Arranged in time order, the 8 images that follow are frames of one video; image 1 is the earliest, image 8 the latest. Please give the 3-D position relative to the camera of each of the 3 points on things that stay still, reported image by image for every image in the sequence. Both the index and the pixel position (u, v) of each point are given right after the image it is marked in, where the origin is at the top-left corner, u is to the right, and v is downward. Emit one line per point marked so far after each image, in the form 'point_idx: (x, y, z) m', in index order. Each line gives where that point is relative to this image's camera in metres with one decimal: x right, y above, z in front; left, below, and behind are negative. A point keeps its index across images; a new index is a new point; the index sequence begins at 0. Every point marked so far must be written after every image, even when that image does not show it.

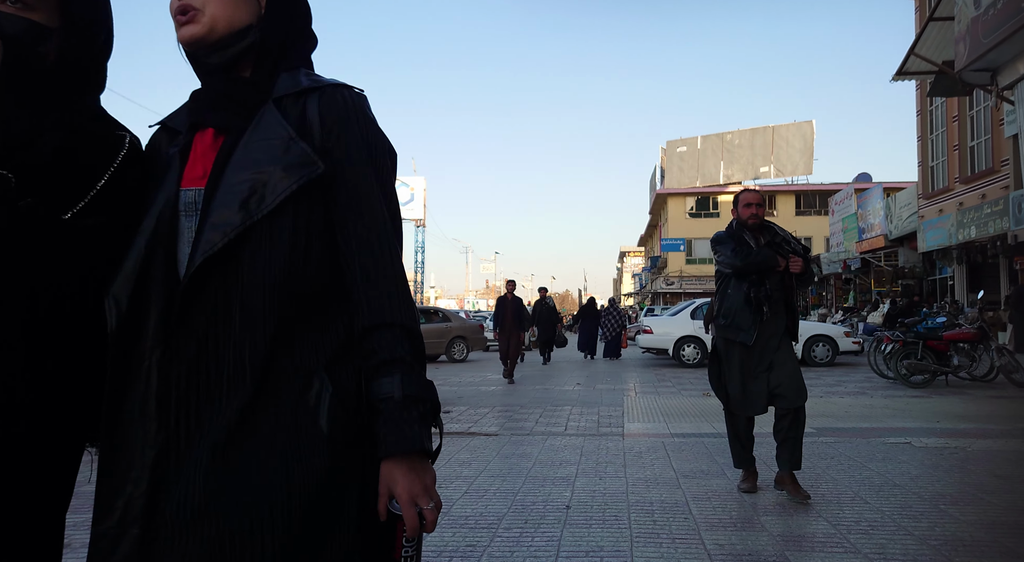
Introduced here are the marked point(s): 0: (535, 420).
0: (+0.3, -1.6, +8.7) m
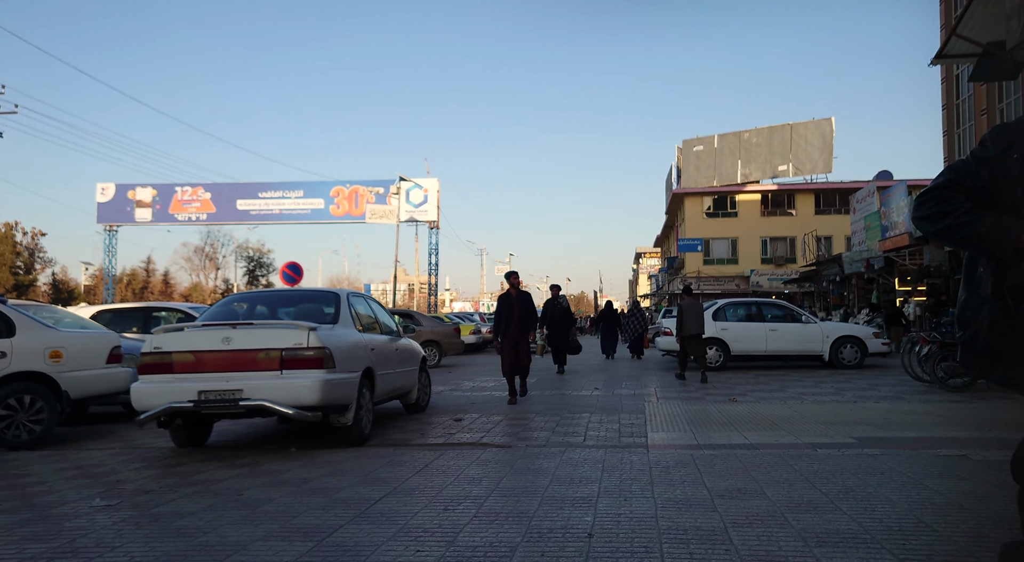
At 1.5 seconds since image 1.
0: (+0.5, -1.6, +8.1) m
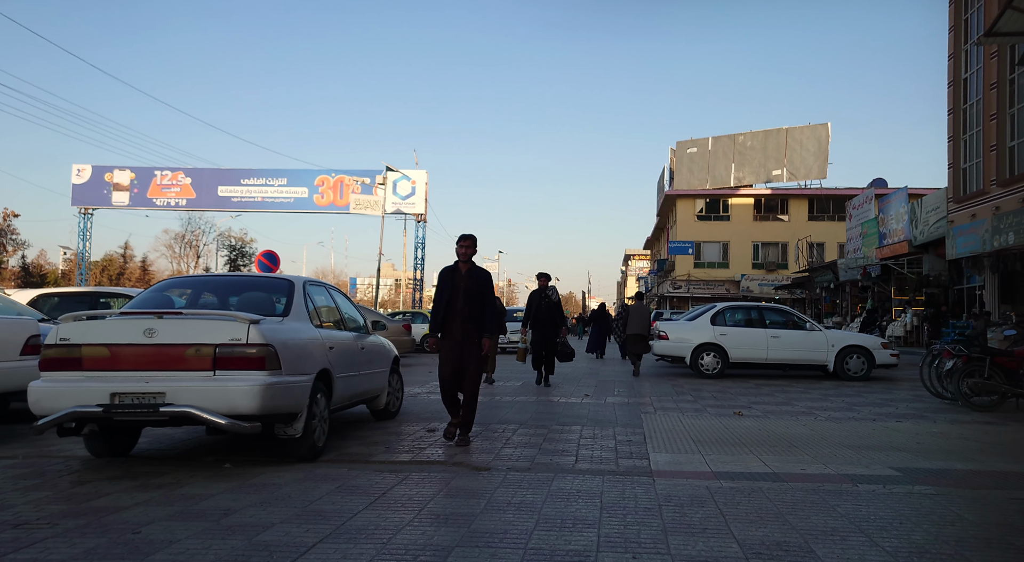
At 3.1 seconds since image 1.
0: (+0.3, -1.6, +7.0) m
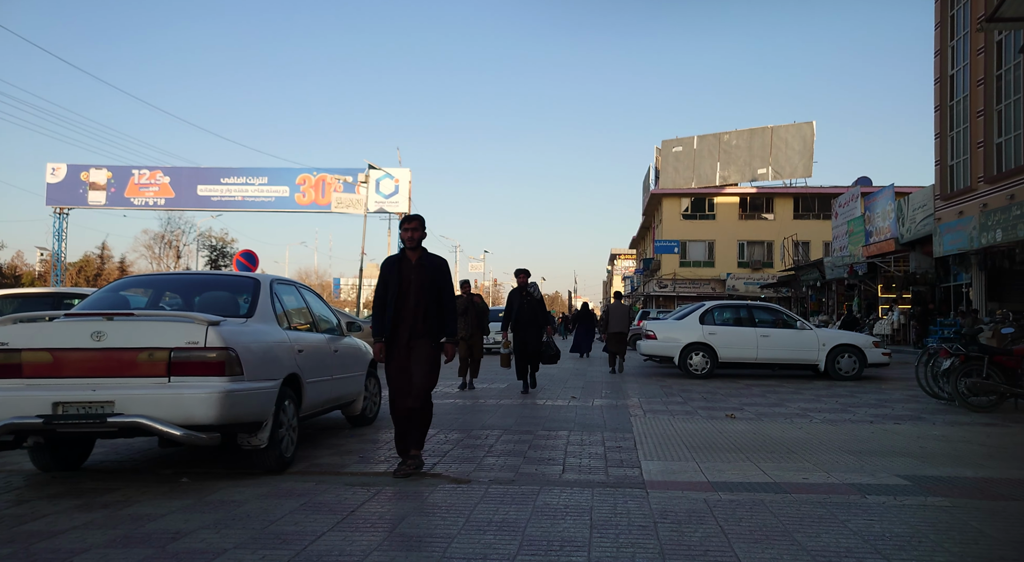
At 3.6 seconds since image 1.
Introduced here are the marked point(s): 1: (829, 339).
0: (+0.1, -1.5, +6.6) m
1: (+6.5, -1.2, +15.3) m
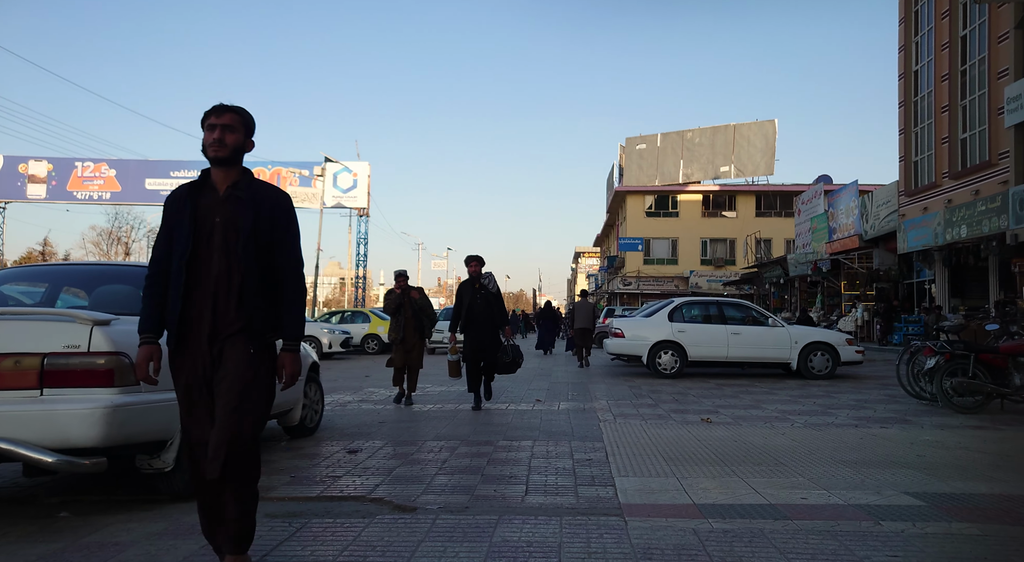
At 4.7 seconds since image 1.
0: (-0.2, -1.5, +5.8) m
1: (+5.7, -1.1, +14.7) m
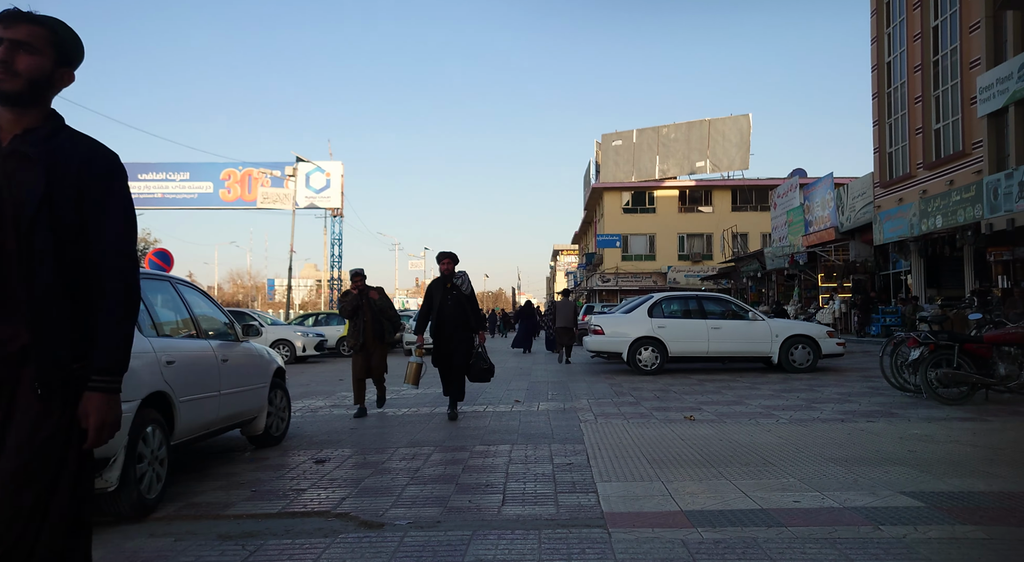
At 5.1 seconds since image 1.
0: (-0.4, -1.5, +5.4) m
1: (+5.3, -1.0, +14.6) m
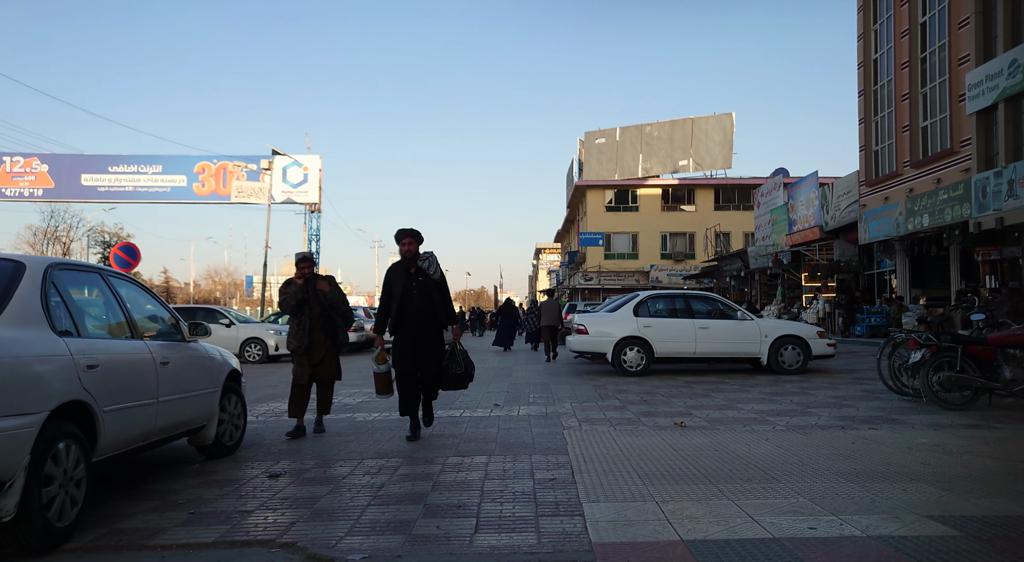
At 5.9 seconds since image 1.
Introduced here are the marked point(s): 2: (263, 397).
0: (-0.6, -1.4, +4.8) m
1: (+4.9, -0.9, +14.1) m
2: (-3.7, -1.7, +11.0) m
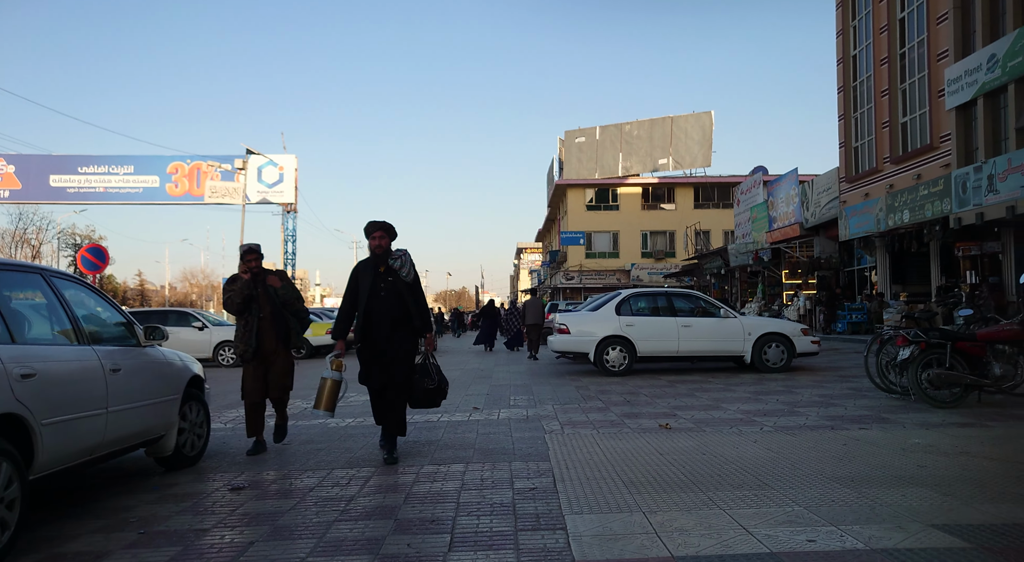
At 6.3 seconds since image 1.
0: (-0.7, -1.4, +4.5) m
1: (+4.5, -0.9, +13.9) m
2: (-4.0, -1.7, +10.6) m
